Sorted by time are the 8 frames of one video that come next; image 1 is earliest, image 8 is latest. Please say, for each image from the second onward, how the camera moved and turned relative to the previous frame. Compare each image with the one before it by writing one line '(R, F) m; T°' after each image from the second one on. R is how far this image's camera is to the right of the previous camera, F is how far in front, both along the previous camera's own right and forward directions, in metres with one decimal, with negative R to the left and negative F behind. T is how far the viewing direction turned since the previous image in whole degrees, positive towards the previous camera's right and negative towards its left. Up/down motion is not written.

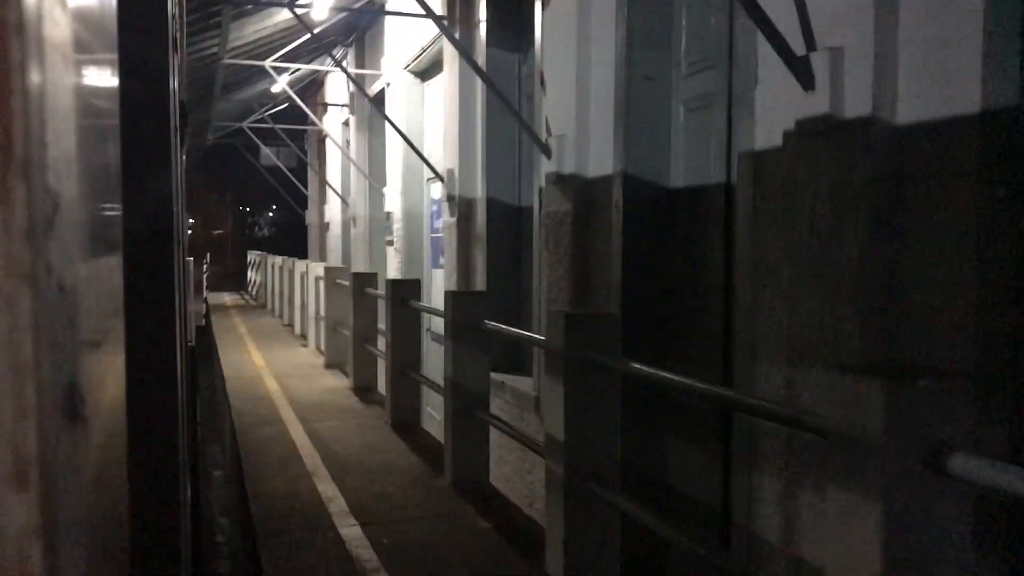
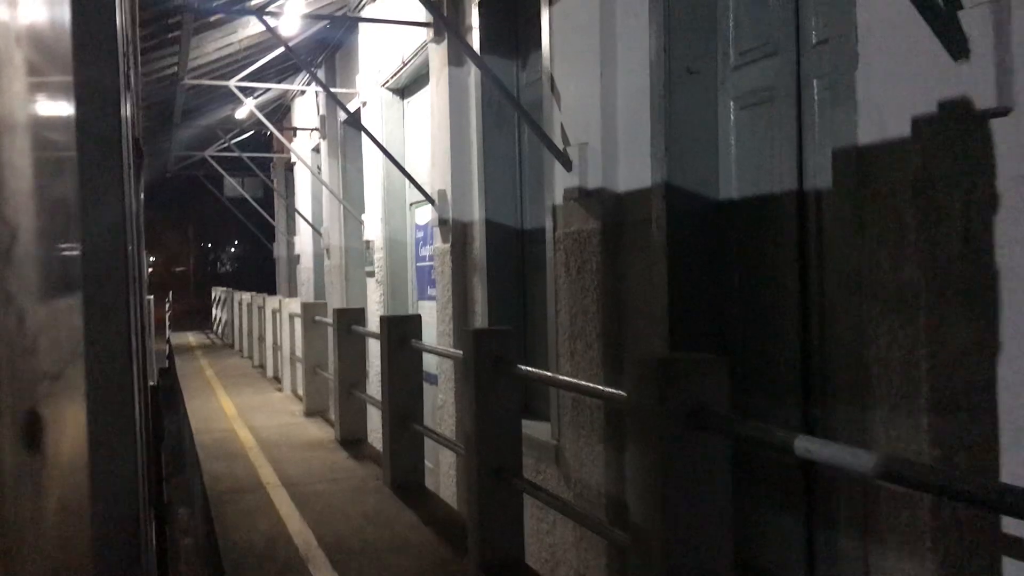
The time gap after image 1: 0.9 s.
(-0.3, +0.9) m; +2°
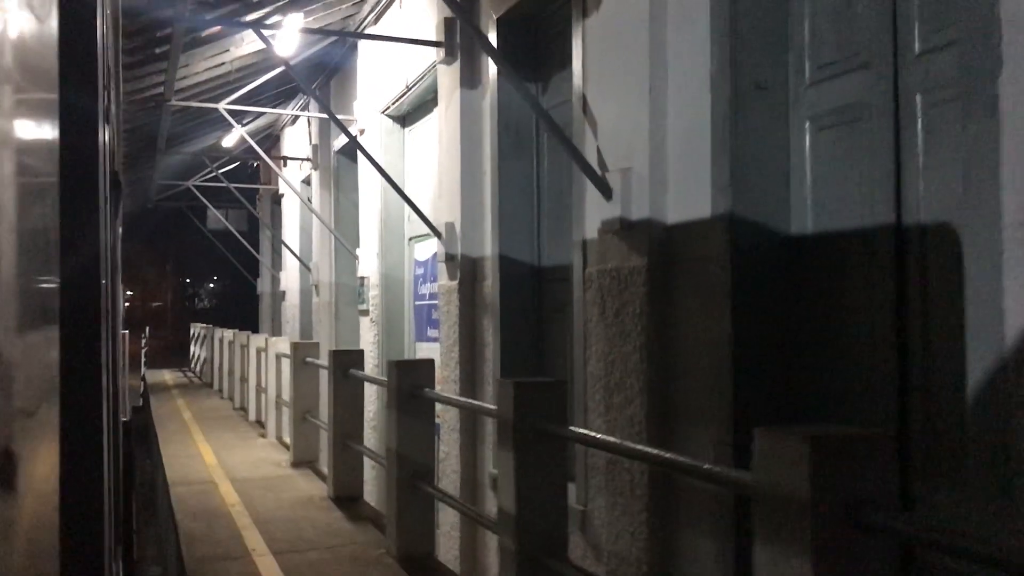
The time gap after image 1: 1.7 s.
(-0.3, +0.7) m; +1°
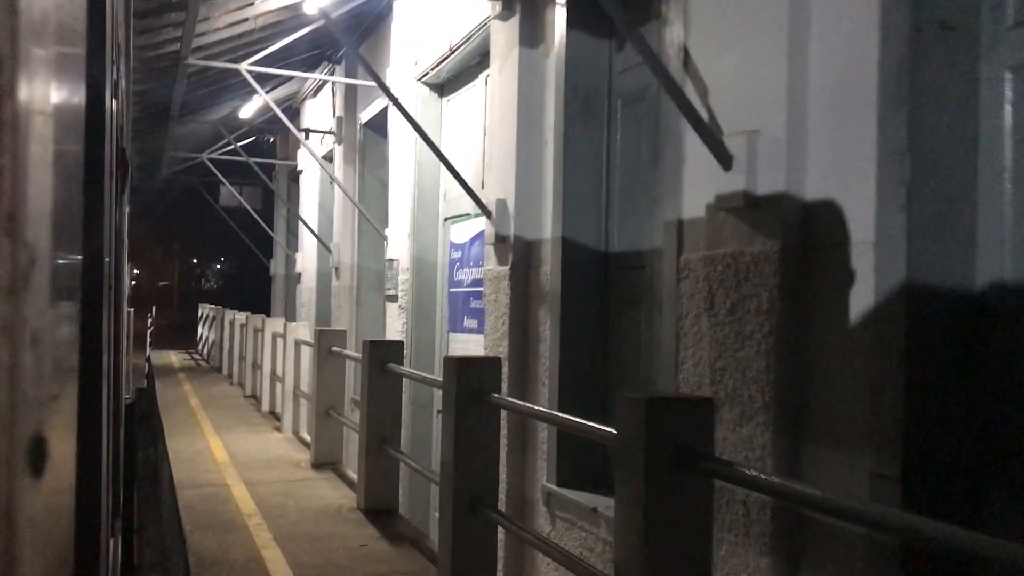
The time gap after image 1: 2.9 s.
(-0.4, +0.9) m; 0°
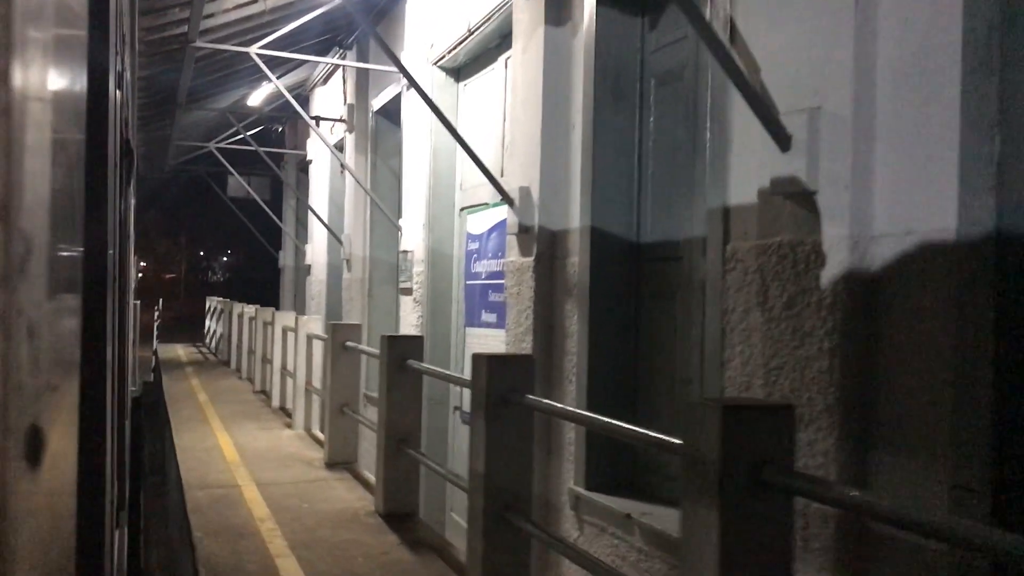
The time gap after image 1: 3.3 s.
(-0.1, +0.3) m; 0°
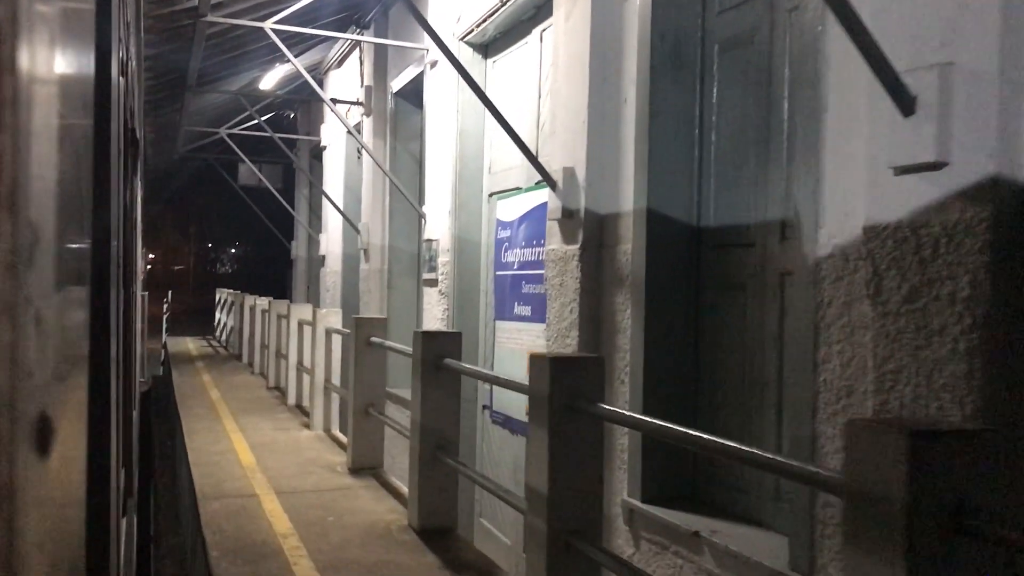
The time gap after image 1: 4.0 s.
(-0.2, +0.5) m; 0°
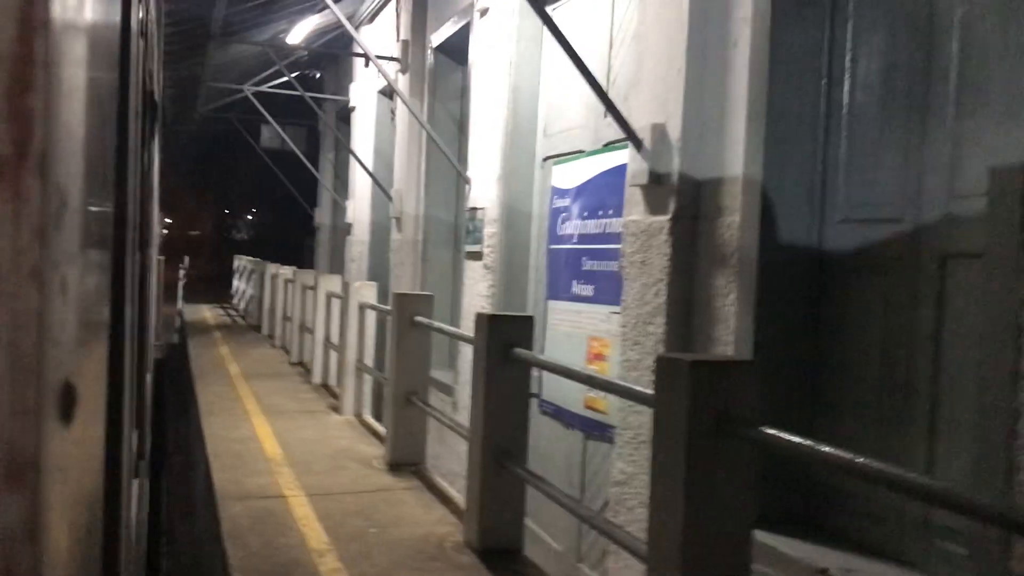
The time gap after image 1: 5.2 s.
(-0.3, +0.8) m; -1°
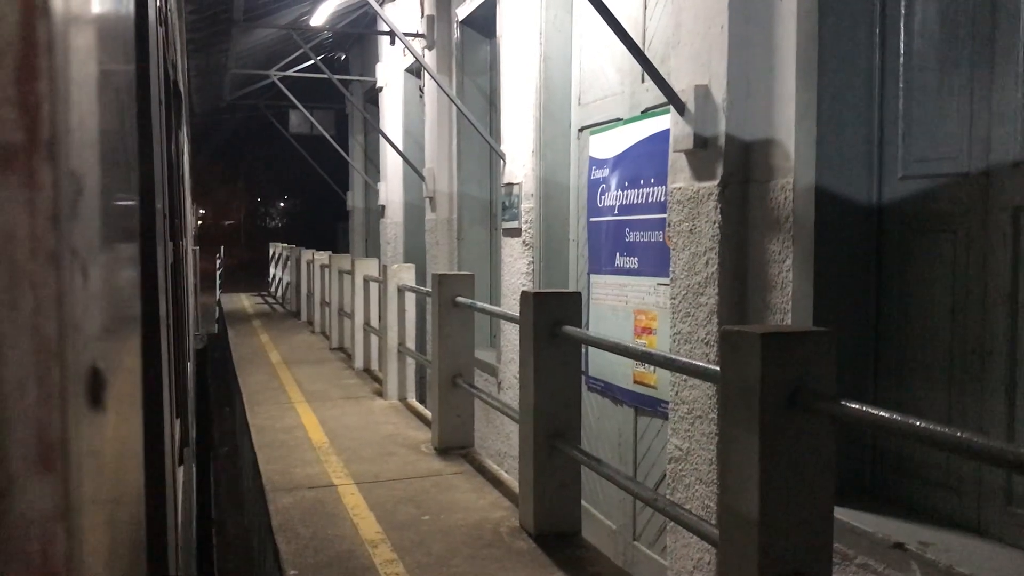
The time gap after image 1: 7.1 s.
(-0.1, +0.1) m; -2°
